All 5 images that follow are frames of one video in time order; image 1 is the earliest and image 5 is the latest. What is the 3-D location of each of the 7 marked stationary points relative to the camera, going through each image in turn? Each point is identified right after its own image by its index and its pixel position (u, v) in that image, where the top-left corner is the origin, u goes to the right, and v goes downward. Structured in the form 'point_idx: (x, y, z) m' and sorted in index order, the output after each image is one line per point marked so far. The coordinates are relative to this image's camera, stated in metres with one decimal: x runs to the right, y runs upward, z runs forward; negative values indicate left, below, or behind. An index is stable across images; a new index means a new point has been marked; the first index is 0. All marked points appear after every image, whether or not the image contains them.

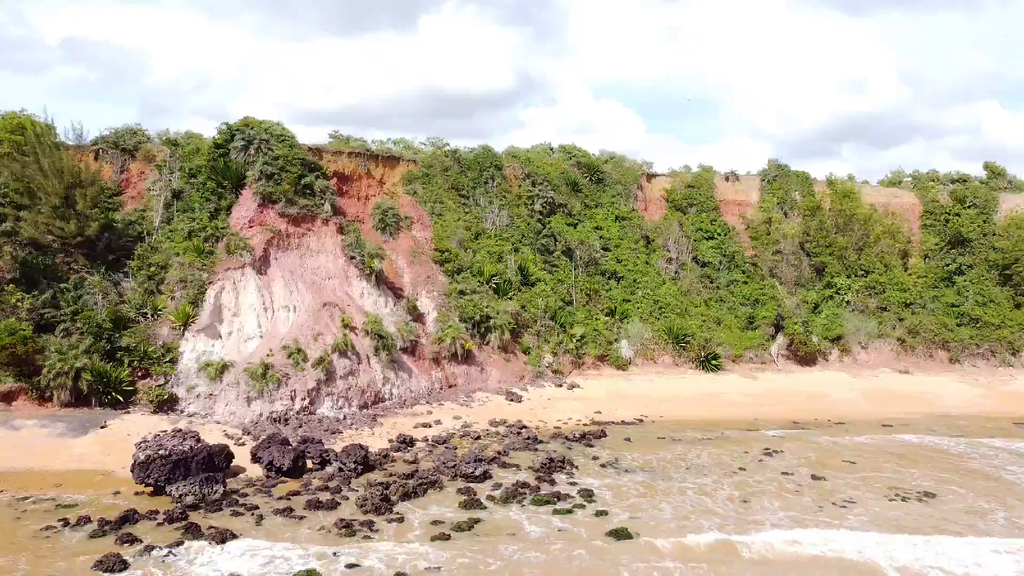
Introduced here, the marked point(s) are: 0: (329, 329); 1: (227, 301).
0: (-4.1, -0.9, +18.2) m
1: (-6.3, -0.3, +17.8) m
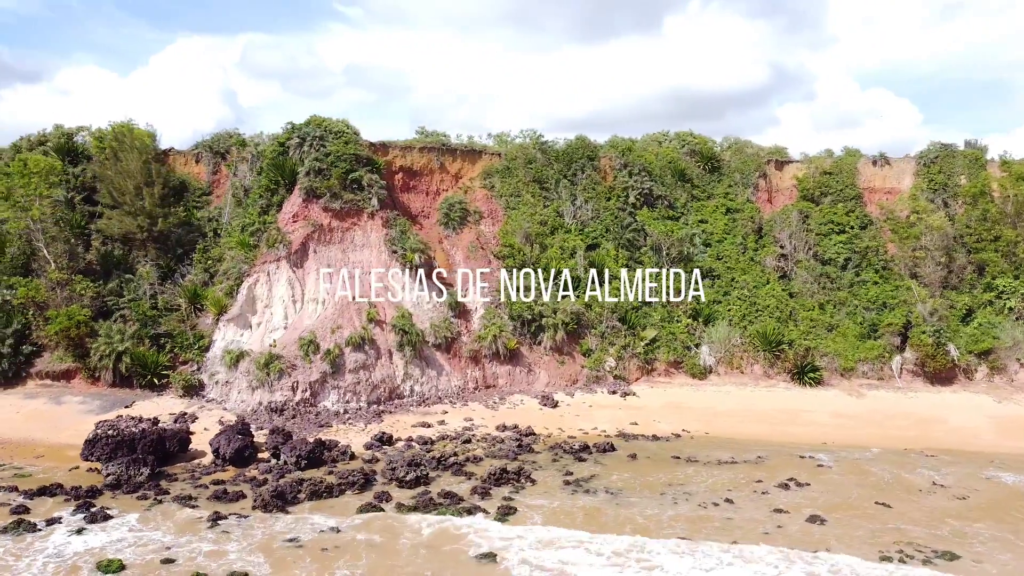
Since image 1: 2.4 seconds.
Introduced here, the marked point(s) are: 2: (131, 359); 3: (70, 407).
0: (-3.6, -0.8, +18.1) m
1: (-5.8, -0.1, +18.4) m
2: (-8.3, -1.5, +17.4) m
3: (-9.2, -2.5, +16.8) m
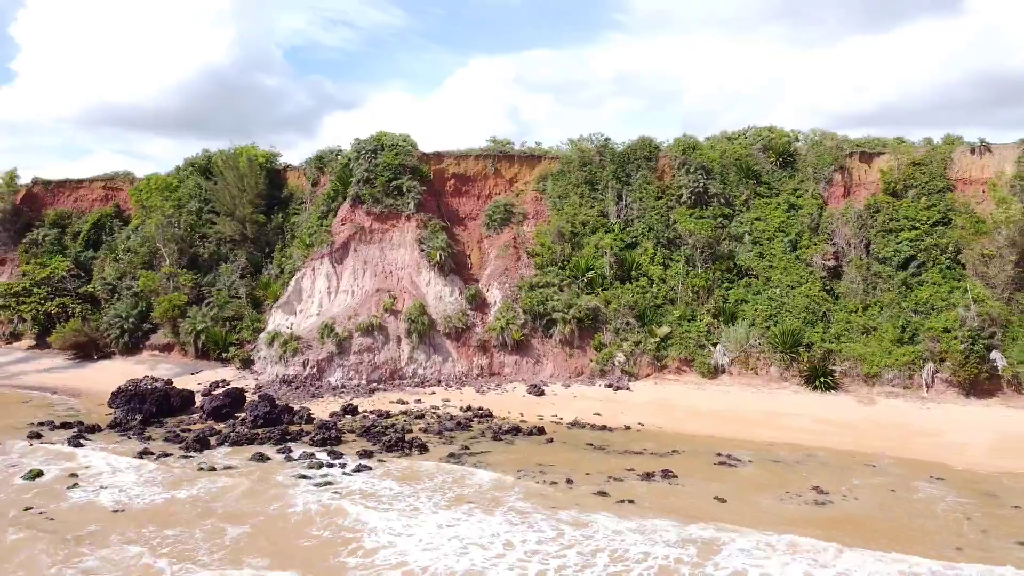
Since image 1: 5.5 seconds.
0: (-3.7, -0.6, +20.7) m
1: (-5.6, +0.1, +21.8) m
2: (-8.3, -1.3, +21.6) m
3: (-9.4, -2.2, +21.3) m
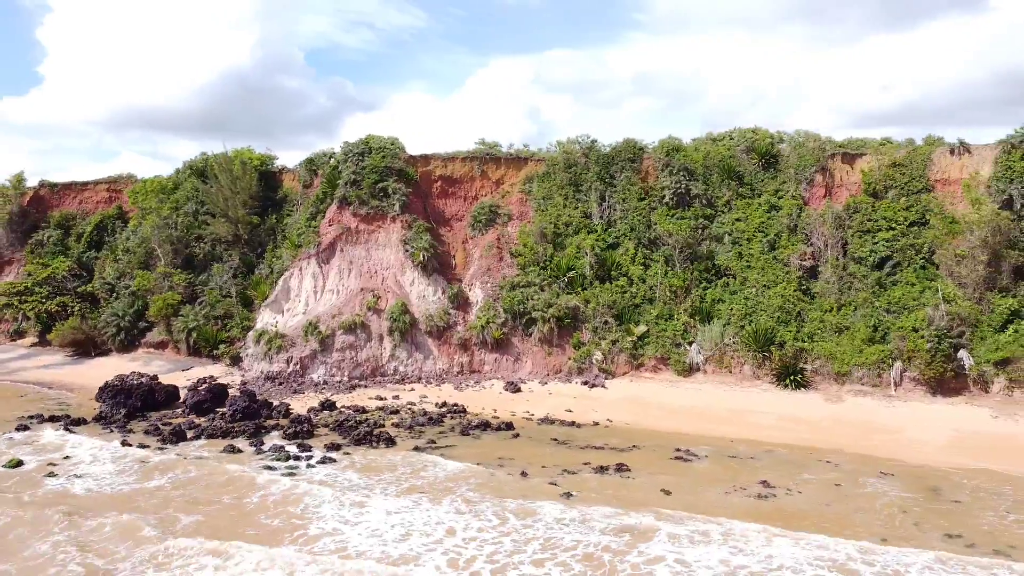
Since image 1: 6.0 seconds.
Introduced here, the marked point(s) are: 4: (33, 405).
0: (-4.2, -0.6, +21.3) m
1: (-6.1, +0.1, +22.4) m
2: (-8.8, -1.3, +22.3) m
3: (-9.9, -2.2, +22.1) m
4: (-11.2, -2.7, +18.8) m
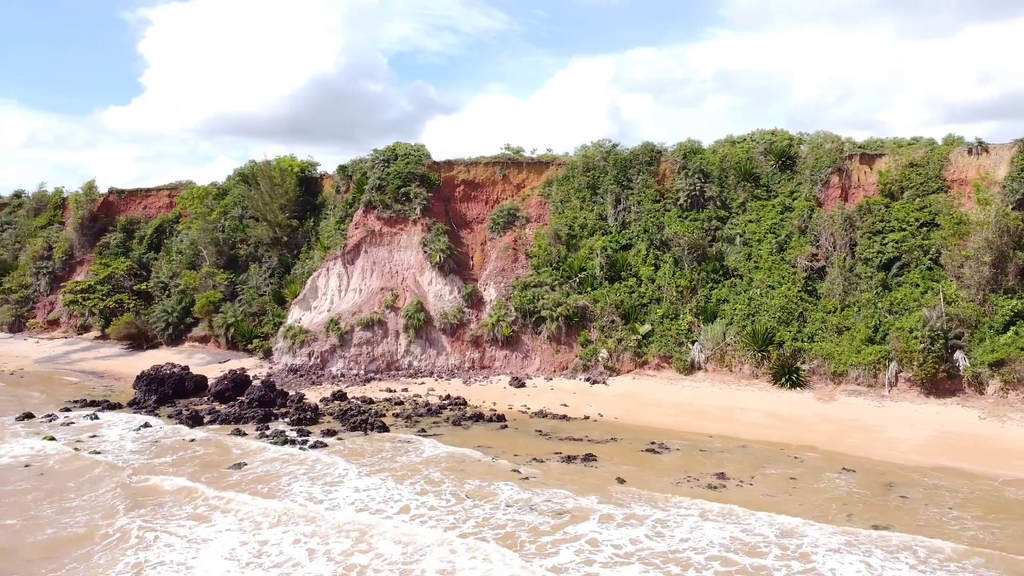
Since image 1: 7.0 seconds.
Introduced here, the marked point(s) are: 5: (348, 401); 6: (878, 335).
0: (-3.9, -0.5, +22.6) m
1: (-5.7, +0.2, +23.9) m
2: (-8.4, -1.2, +24.1) m
3: (-9.5, -2.1, +24.0) m
4: (-11.1, -2.7, +20.8) m
5: (-3.9, -2.7, +19.2) m
6: (+8.8, -1.1, +19.4) m
